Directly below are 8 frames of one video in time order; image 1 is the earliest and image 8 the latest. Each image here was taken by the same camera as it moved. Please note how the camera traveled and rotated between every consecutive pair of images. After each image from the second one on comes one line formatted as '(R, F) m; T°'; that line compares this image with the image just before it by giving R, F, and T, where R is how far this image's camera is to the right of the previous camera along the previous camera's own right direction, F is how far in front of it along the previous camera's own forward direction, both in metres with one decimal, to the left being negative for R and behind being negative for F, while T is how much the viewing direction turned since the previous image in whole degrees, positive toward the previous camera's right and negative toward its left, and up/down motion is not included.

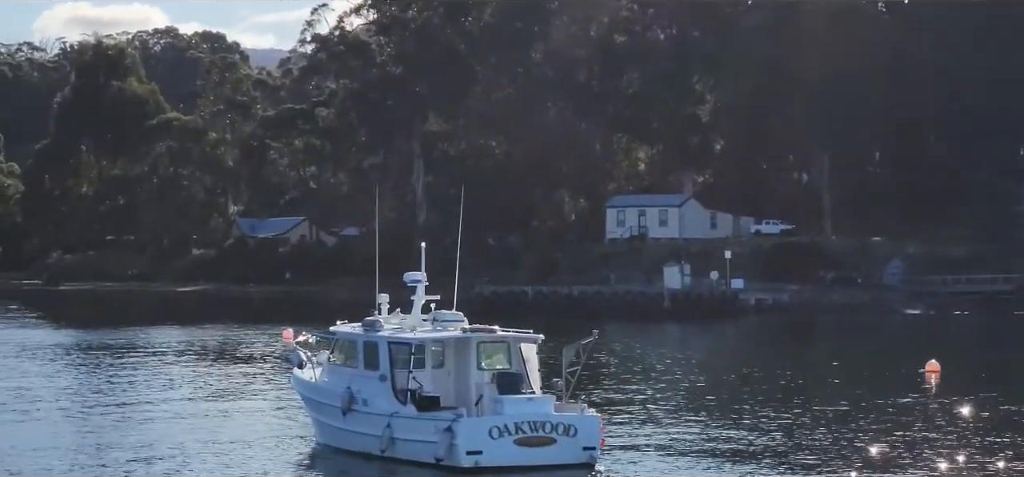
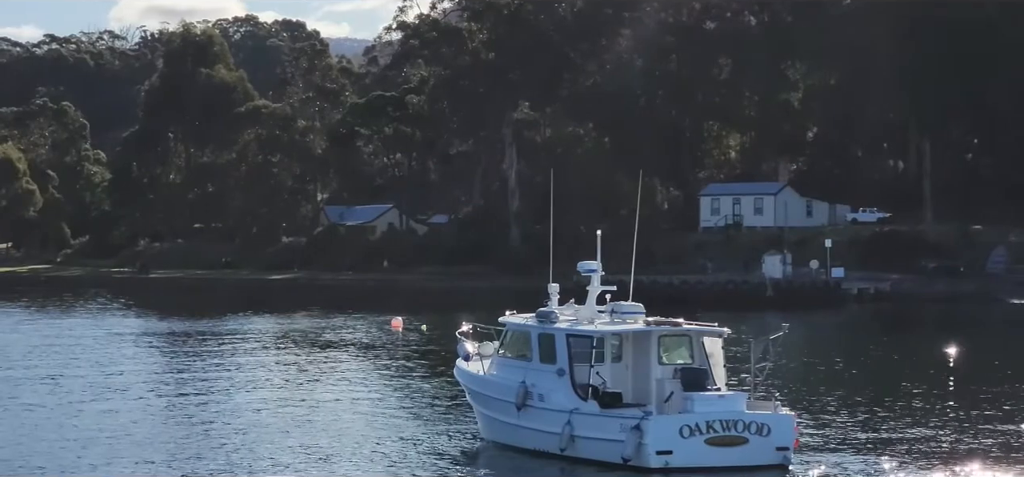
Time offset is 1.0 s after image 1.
(-0.7, +0.7) m; -2°
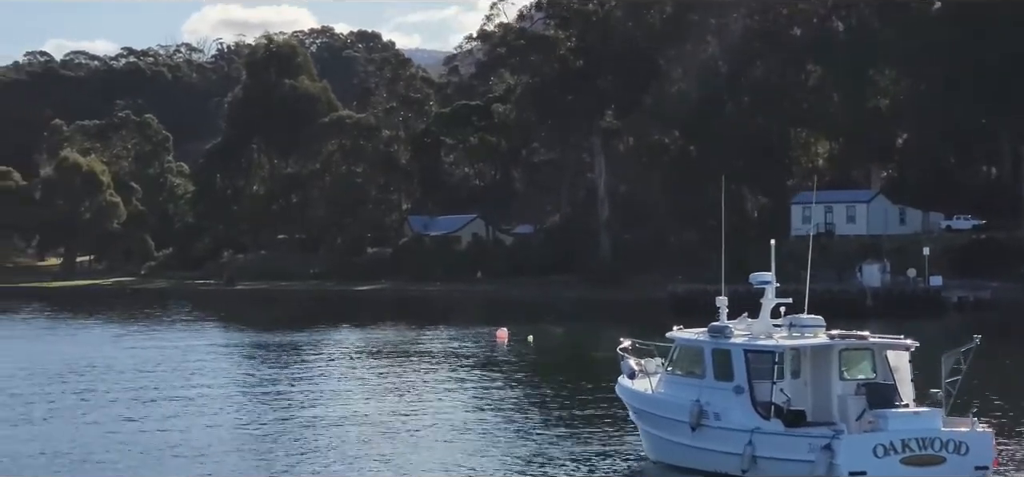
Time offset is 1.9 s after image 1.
(-0.6, +0.6) m; -2°
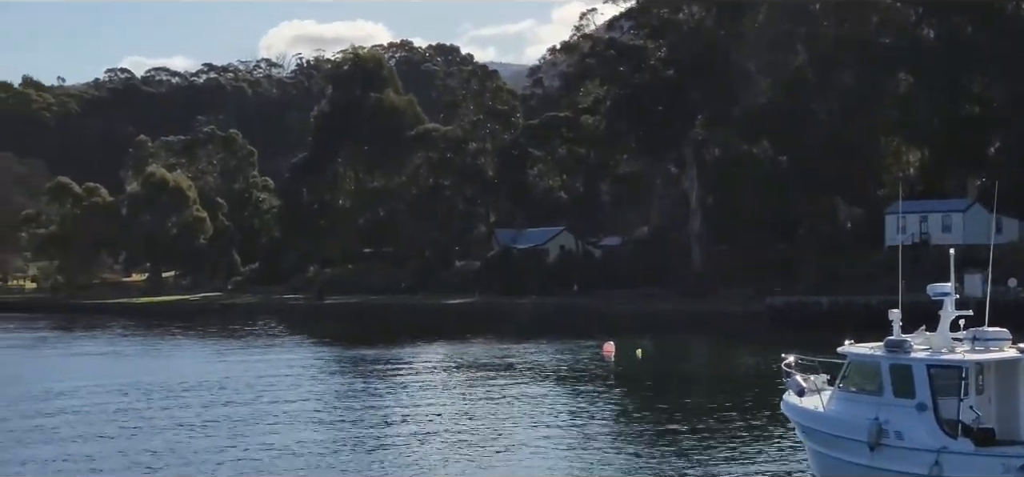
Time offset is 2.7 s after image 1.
(-0.5, +0.5) m; -2°
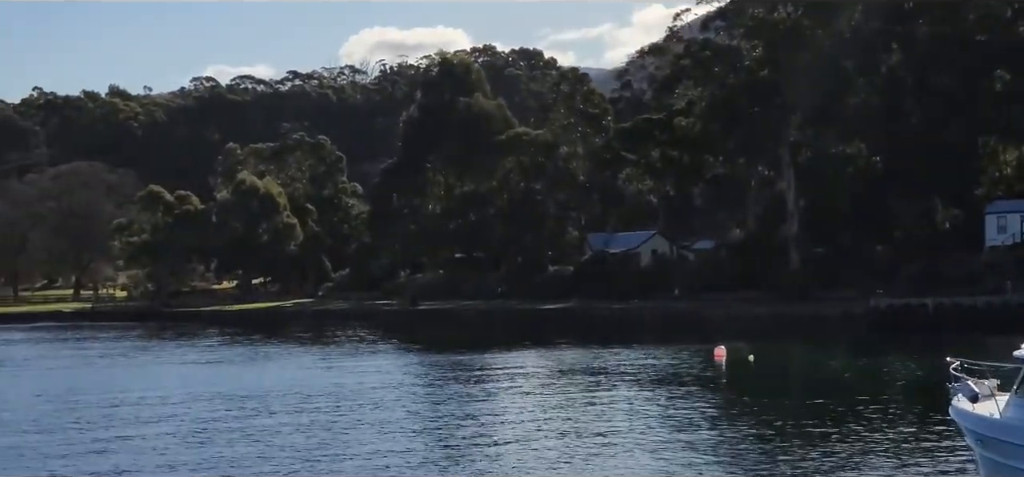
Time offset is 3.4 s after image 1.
(-0.4, +0.5) m; -2°
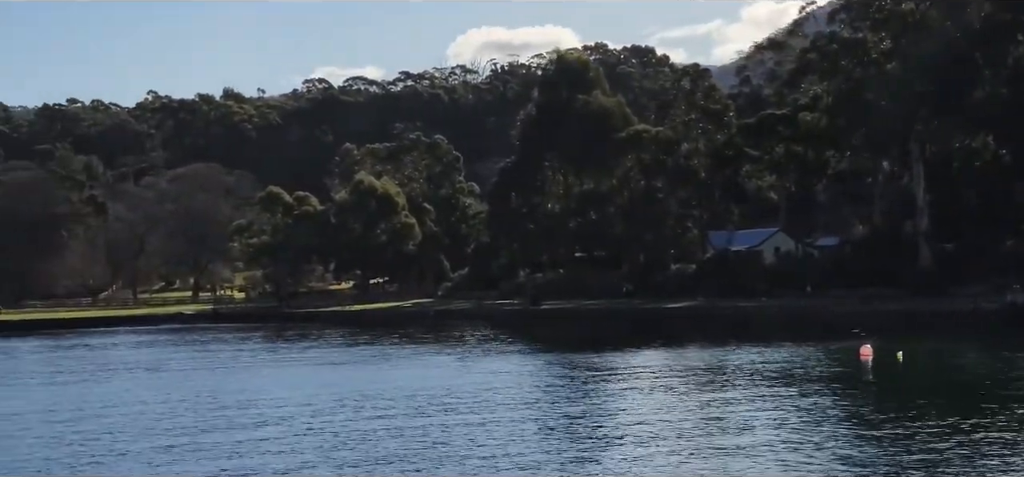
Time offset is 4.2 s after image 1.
(-0.5, +0.6) m; -3°
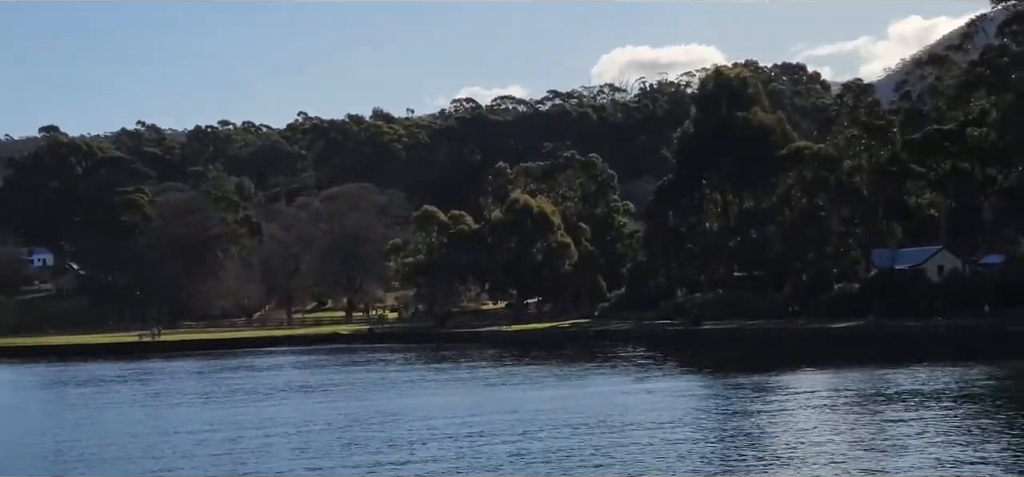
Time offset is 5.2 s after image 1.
(-0.6, +0.7) m; -4°
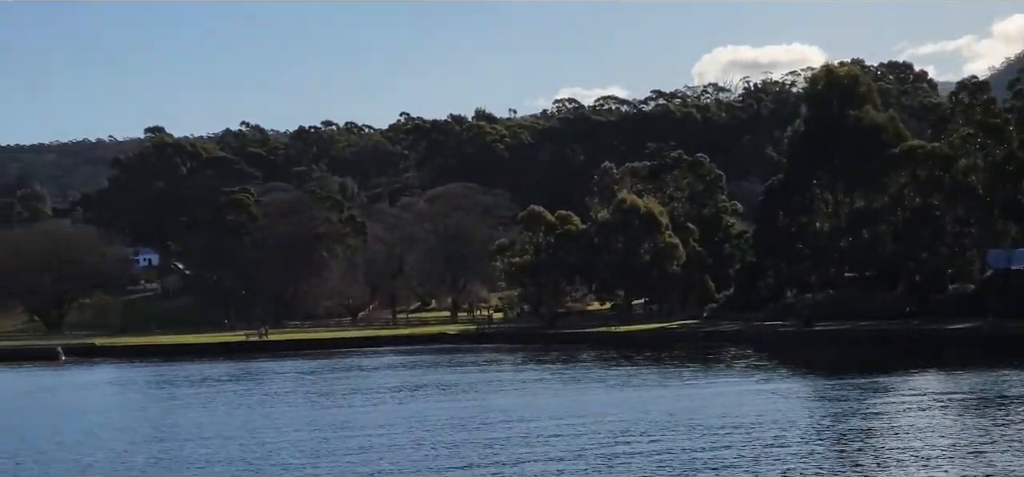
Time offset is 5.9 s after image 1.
(-0.4, +0.4) m; -3°
